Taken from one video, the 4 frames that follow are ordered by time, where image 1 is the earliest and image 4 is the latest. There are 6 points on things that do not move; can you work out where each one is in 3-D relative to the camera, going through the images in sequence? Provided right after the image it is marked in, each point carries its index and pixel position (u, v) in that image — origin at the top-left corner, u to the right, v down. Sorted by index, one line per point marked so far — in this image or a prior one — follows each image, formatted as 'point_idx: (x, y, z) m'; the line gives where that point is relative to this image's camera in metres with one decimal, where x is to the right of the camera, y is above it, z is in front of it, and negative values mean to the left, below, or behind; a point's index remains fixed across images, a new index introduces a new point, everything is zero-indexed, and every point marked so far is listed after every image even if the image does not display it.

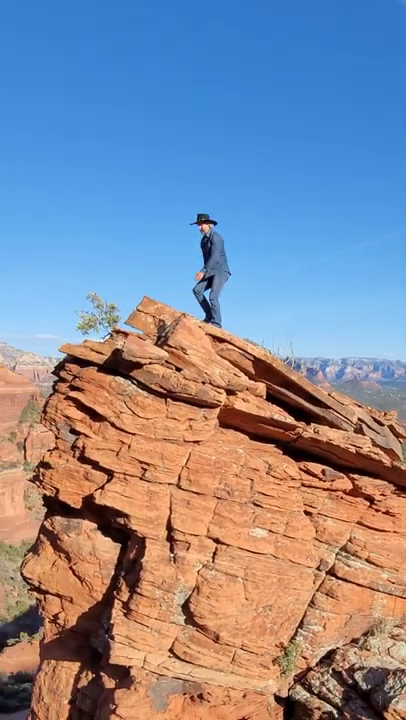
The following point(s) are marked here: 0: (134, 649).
0: (-1.2, -5.0, +8.9) m
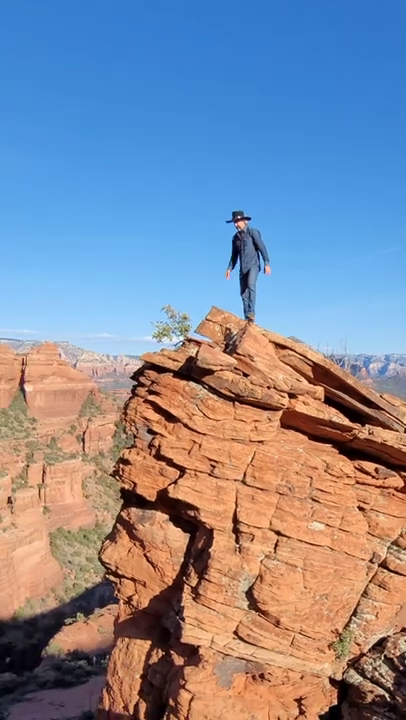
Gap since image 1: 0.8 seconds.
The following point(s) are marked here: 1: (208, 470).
0: (0.0, -5.1, +9.8) m
1: (+0.1, -2.1, +10.1) m
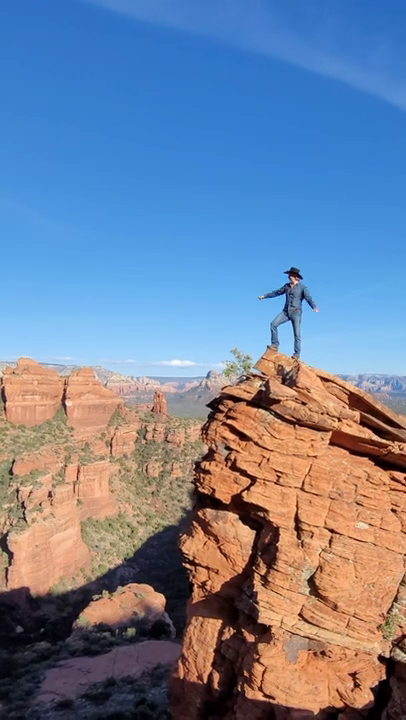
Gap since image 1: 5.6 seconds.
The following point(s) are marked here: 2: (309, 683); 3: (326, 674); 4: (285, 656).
0: (+1.6, -5.7, +11.6) m
1: (+1.7, -2.7, +12.1) m
2: (+2.3, -7.0, +11.2) m
3: (+2.7, -7.0, +11.5) m
4: (+1.8, -6.5, +11.4) m
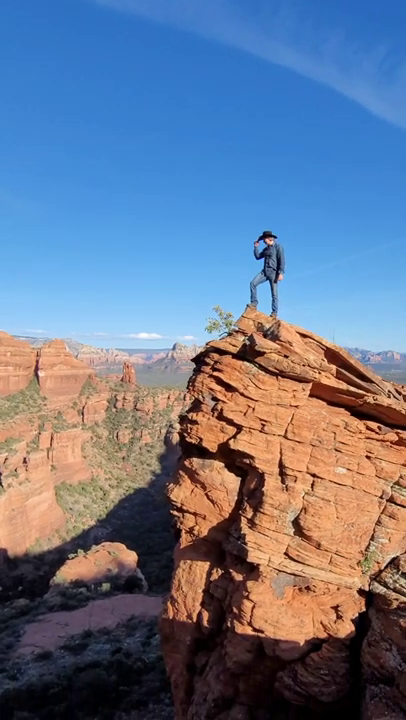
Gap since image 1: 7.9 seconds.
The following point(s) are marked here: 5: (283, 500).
0: (+1.3, -4.5, +12.1) m
1: (+1.4, -1.6, +12.5) m
2: (+2.1, -5.8, +11.7) m
3: (+2.5, -5.8, +12.1) m
4: (+1.6, -5.3, +11.9) m
5: (+1.9, -3.3, +12.2) m
